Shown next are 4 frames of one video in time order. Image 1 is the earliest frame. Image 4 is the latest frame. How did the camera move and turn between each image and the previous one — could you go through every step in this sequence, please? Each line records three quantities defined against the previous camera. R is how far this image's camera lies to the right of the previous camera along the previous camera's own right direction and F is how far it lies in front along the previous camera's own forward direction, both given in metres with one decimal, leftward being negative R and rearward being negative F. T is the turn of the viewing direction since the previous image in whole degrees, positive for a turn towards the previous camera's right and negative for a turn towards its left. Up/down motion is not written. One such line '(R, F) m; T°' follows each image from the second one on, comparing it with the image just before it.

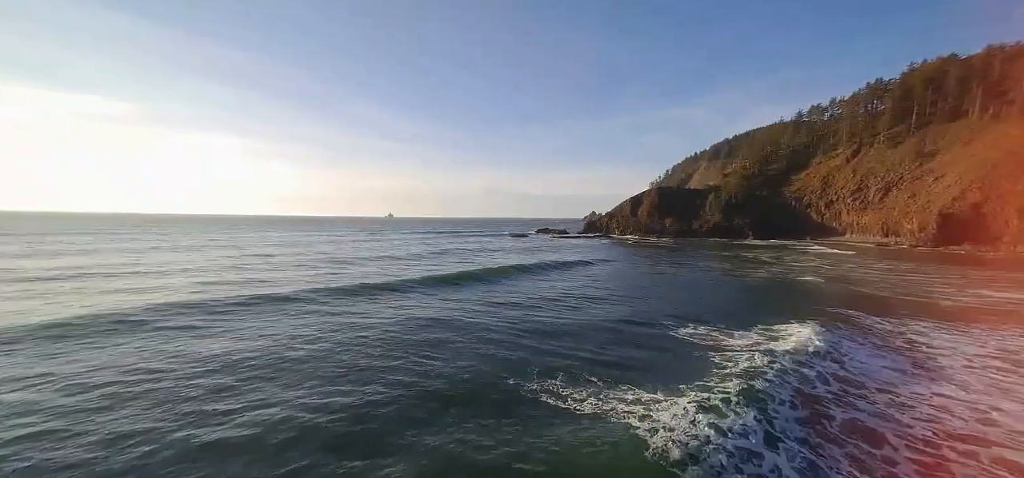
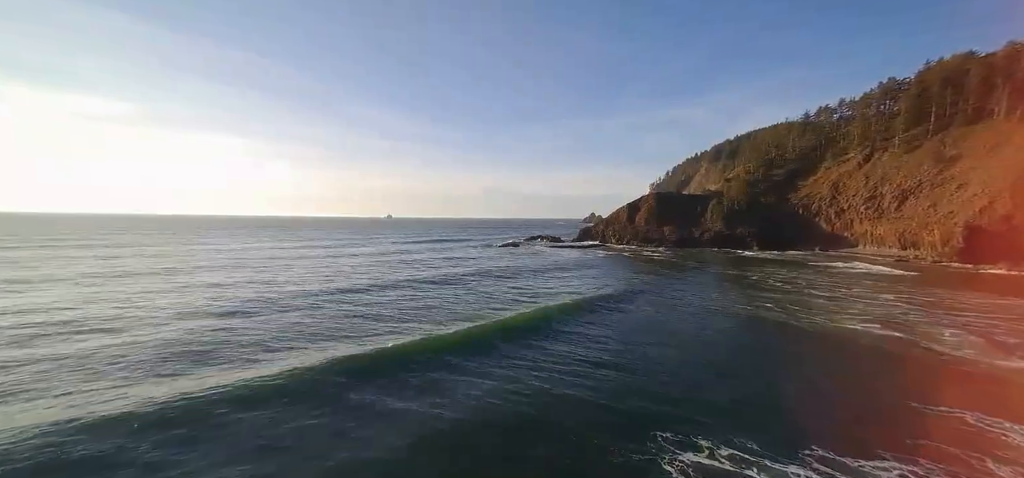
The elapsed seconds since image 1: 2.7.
(+2.2, +5.4) m; 0°
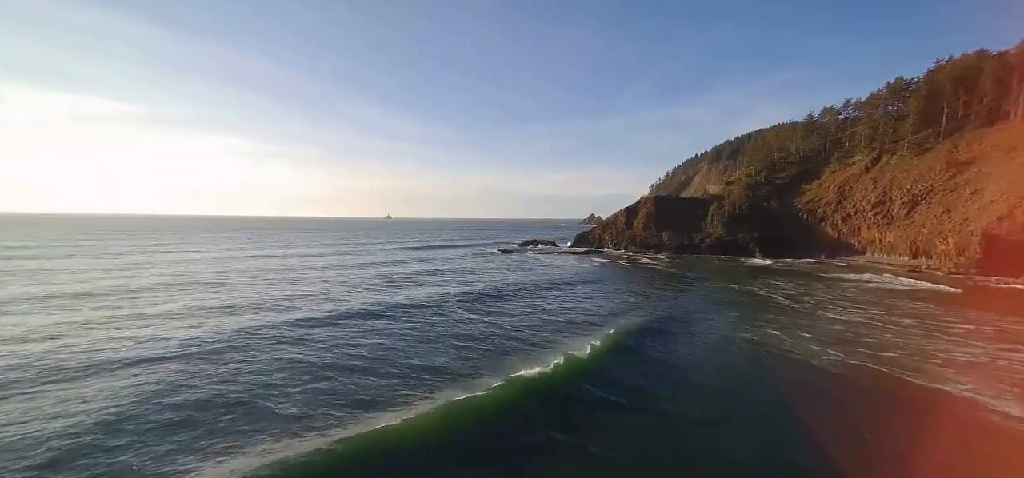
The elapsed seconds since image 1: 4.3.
(+1.3, +3.2) m; 0°
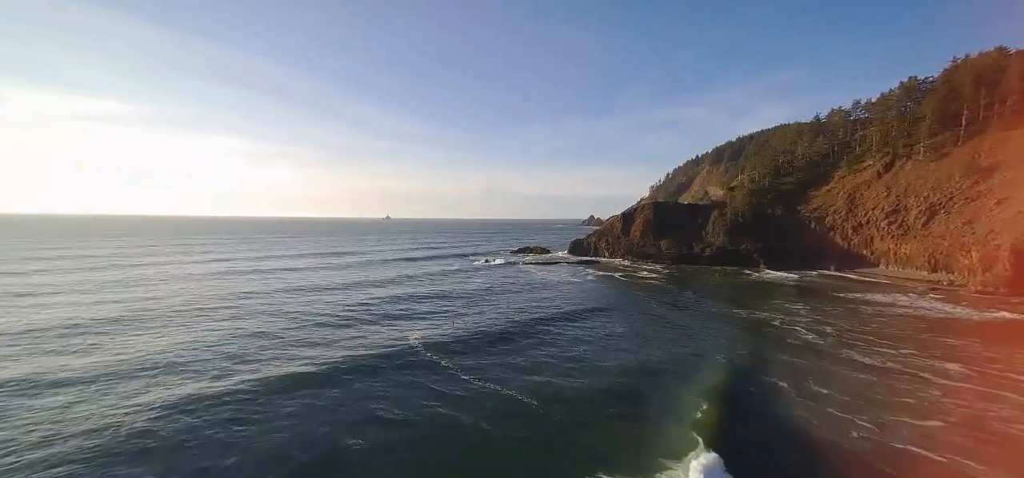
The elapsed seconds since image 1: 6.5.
(+1.9, +4.6) m; 0°
